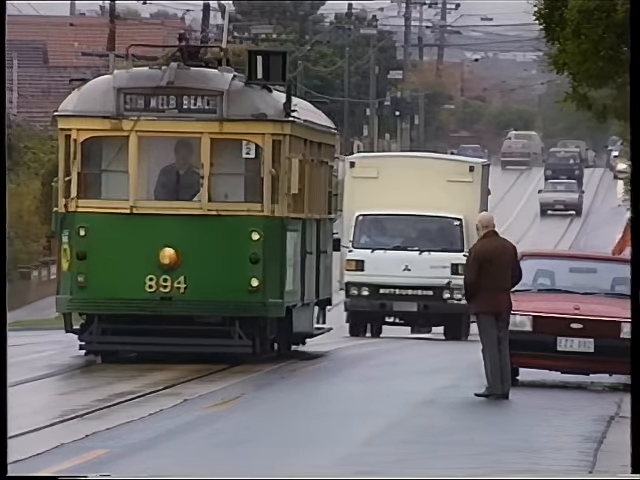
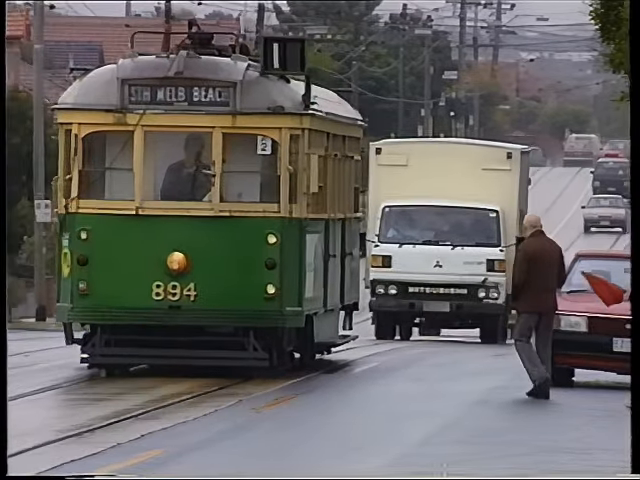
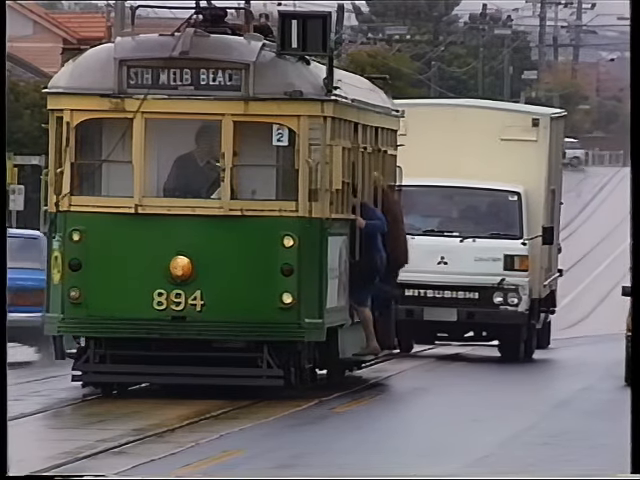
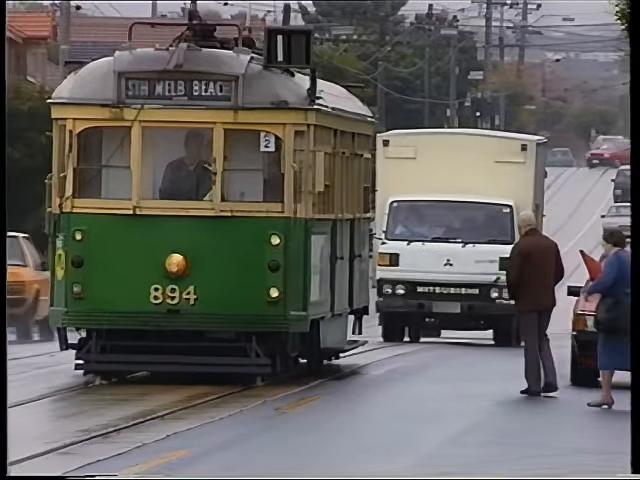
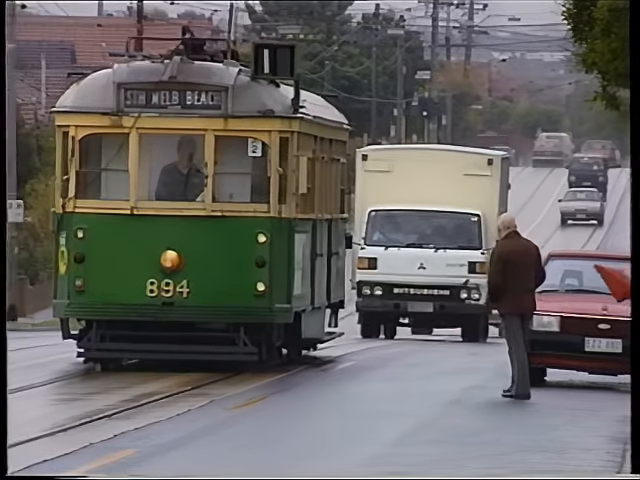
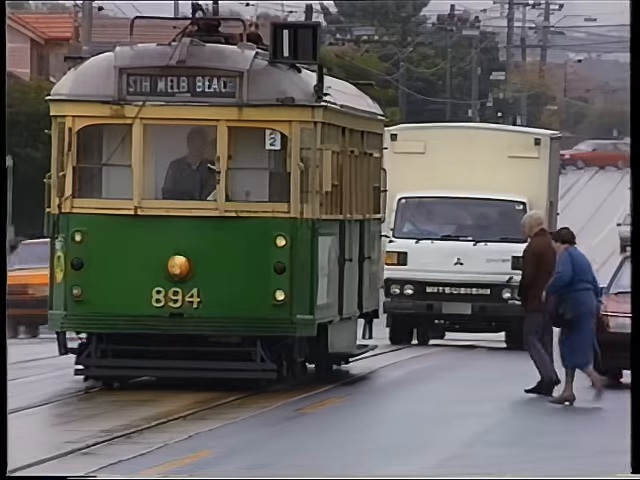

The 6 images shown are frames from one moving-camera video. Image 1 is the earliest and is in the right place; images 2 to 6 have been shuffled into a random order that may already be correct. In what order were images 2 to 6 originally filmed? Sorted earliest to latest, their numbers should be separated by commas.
5, 2, 4, 6, 3
